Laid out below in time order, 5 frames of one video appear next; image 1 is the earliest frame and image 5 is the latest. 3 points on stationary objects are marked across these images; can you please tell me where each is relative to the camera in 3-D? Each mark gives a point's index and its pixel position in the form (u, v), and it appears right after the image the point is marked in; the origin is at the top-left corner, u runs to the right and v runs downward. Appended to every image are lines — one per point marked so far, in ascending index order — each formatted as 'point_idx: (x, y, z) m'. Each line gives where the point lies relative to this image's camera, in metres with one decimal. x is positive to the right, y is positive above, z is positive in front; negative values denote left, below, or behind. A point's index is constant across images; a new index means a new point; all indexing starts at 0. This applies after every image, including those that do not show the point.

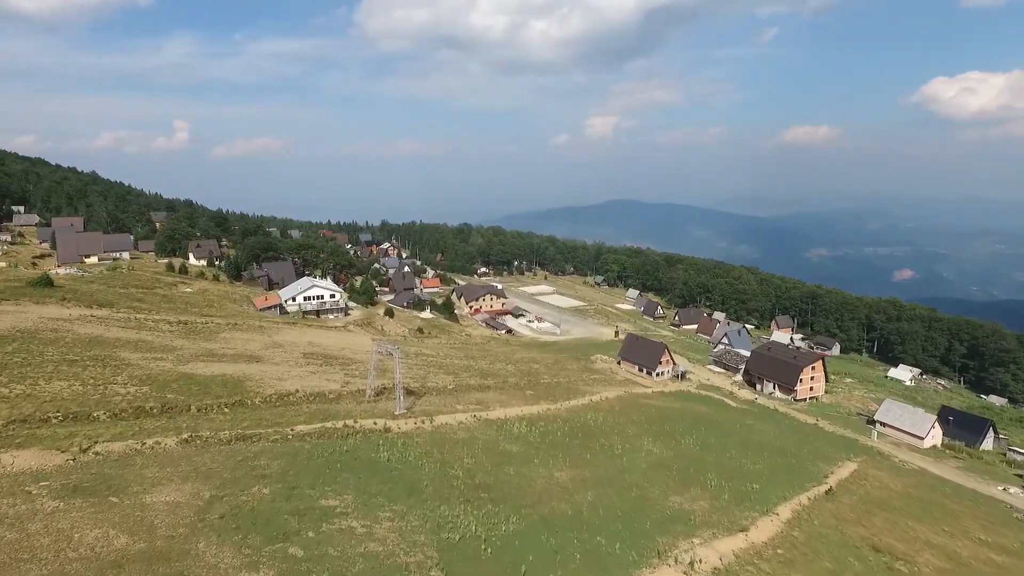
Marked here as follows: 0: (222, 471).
0: (-8.8, -5.6, +19.9) m
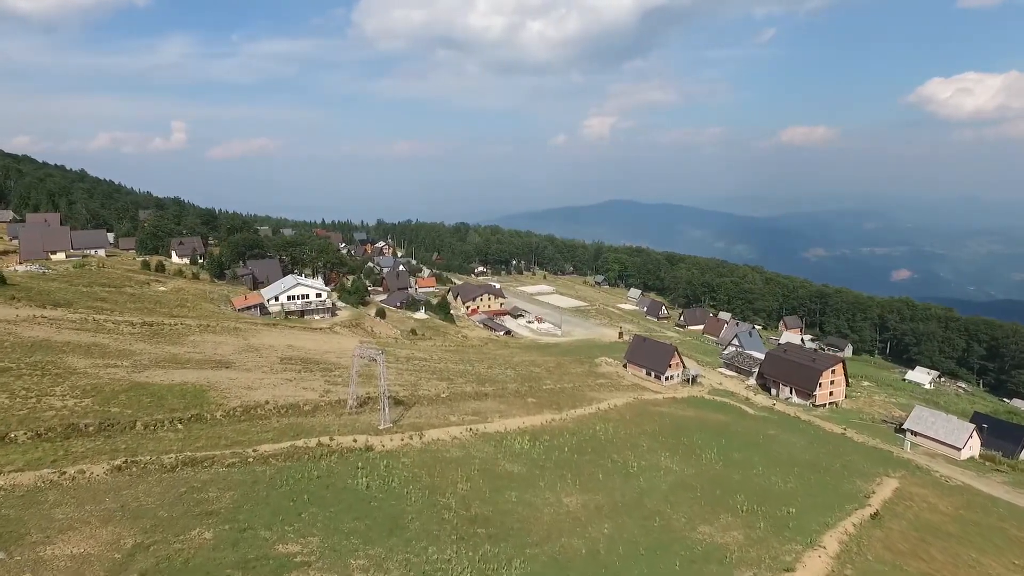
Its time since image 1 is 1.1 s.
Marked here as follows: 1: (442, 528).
0: (-8.7, -5.4, +16.1) m
1: (-2.0, -6.8, +18.7) m
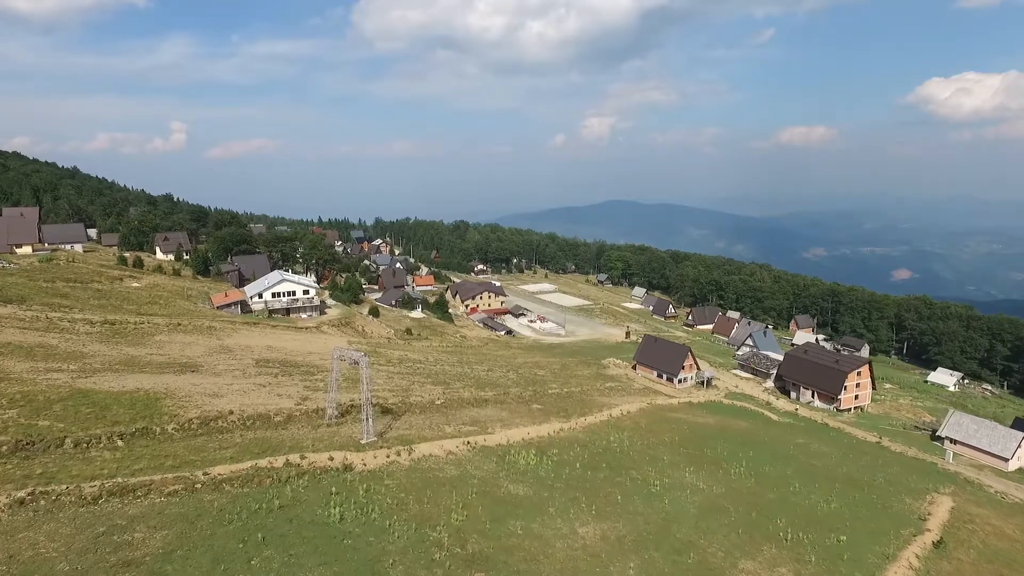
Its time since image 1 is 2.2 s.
0: (-8.6, -5.1, +12.4) m
1: (-1.9, -6.5, +15.0) m
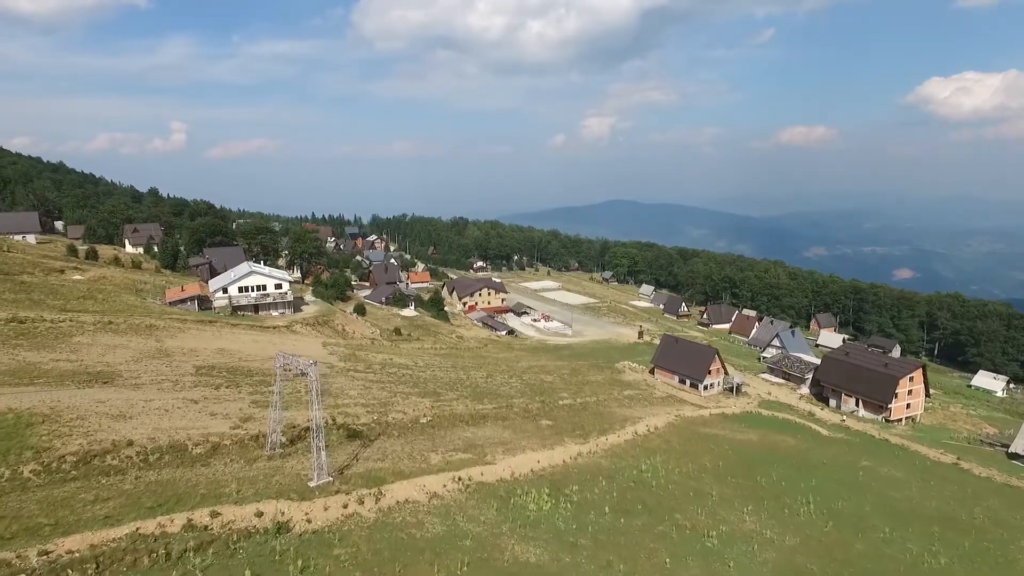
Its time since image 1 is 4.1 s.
0: (-8.4, -4.7, +6.1) m
1: (-1.7, -6.1, +8.7) m
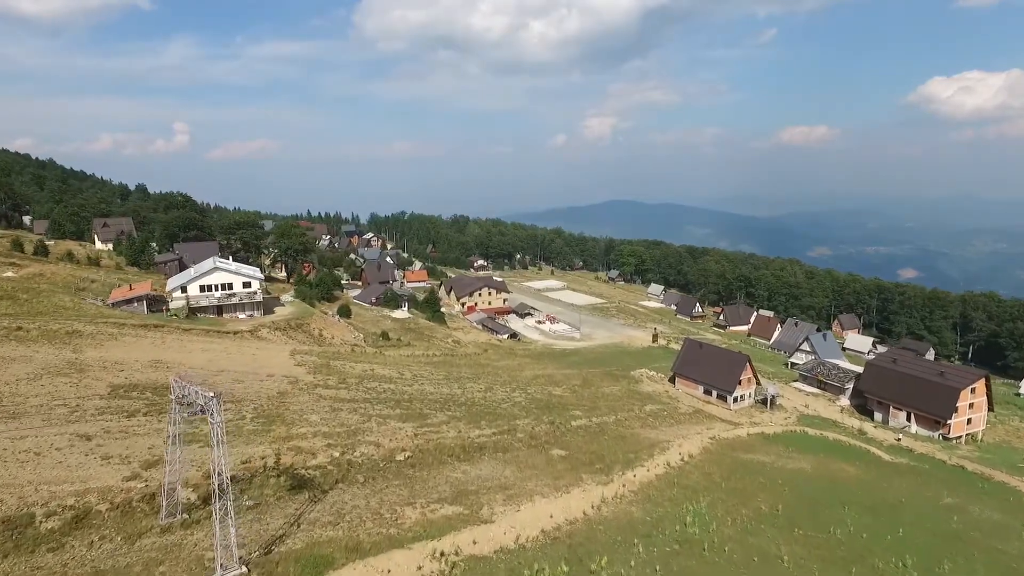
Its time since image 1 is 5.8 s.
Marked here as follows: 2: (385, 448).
0: (-8.4, -4.6, +0.6) m
1: (-1.6, -6.0, +3.2) m
2: (-3.8, -4.7, +19.6) m
